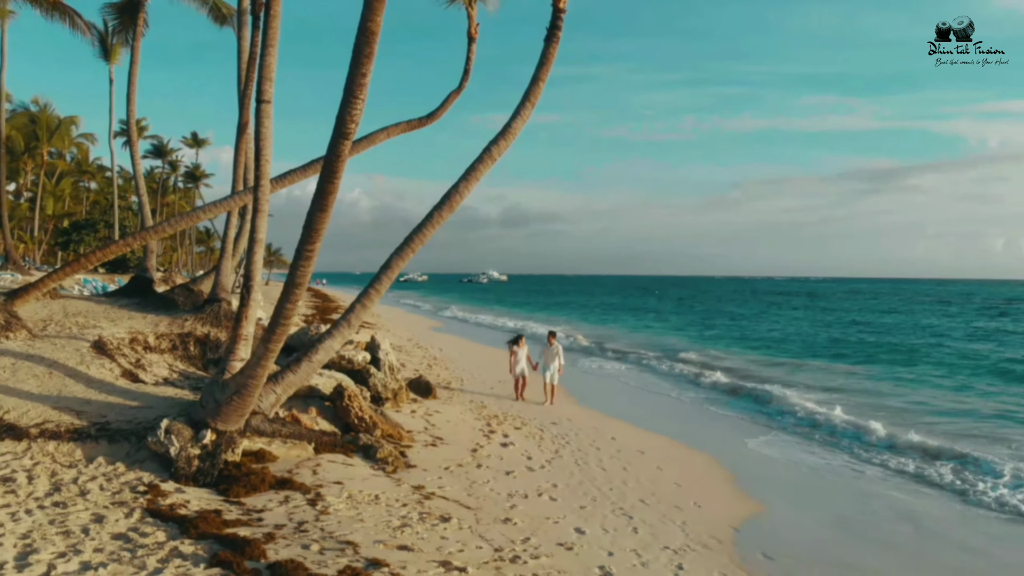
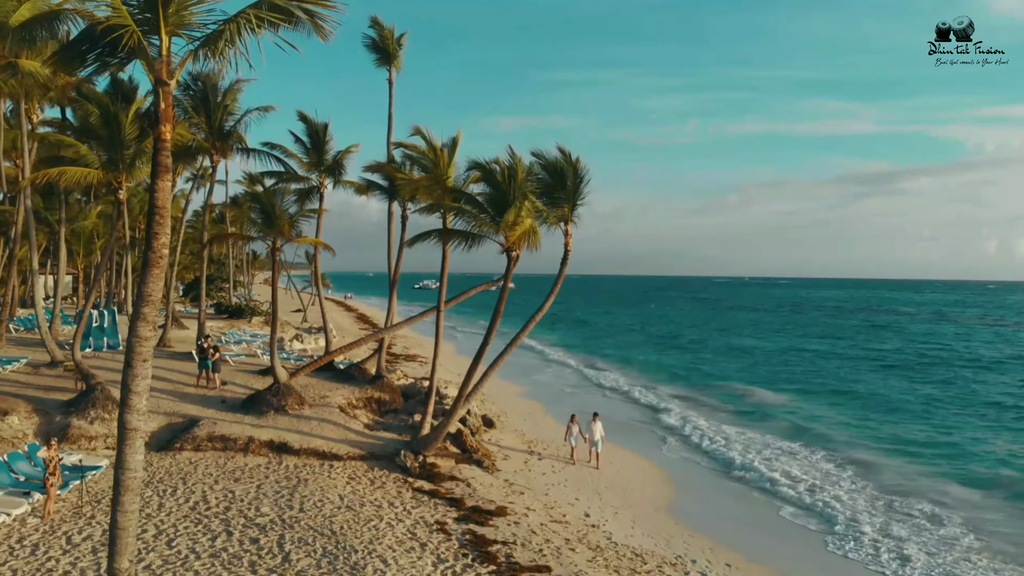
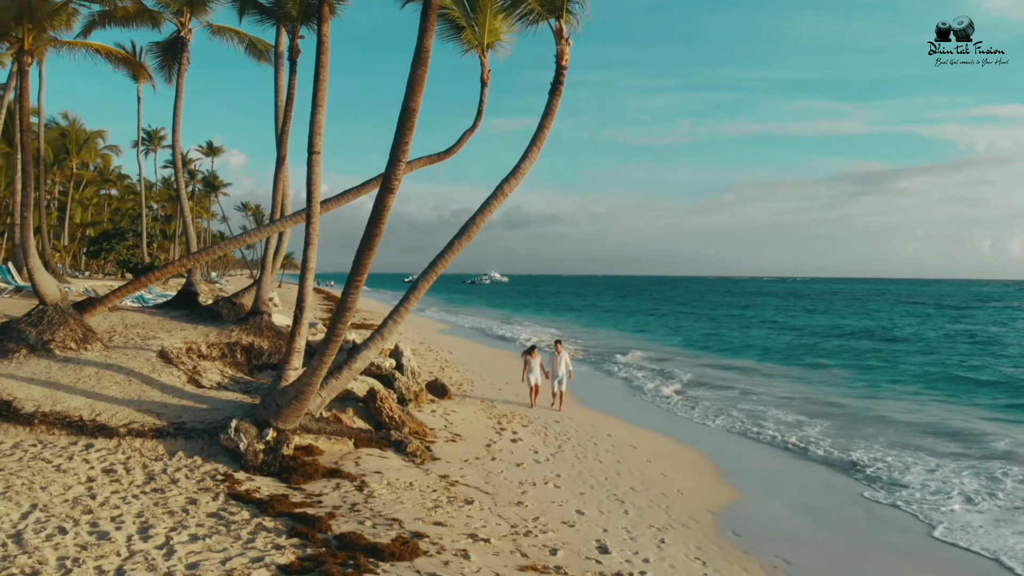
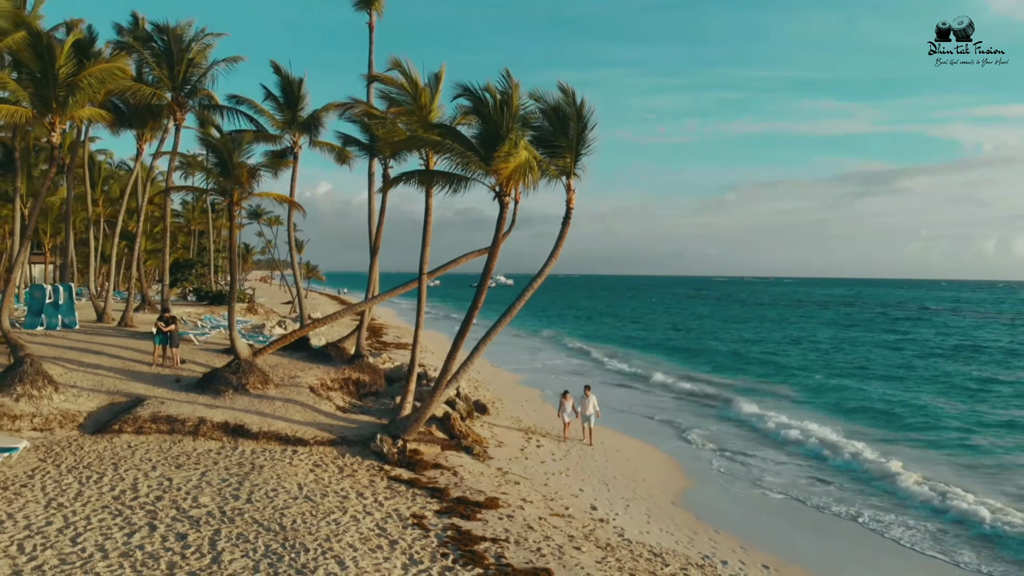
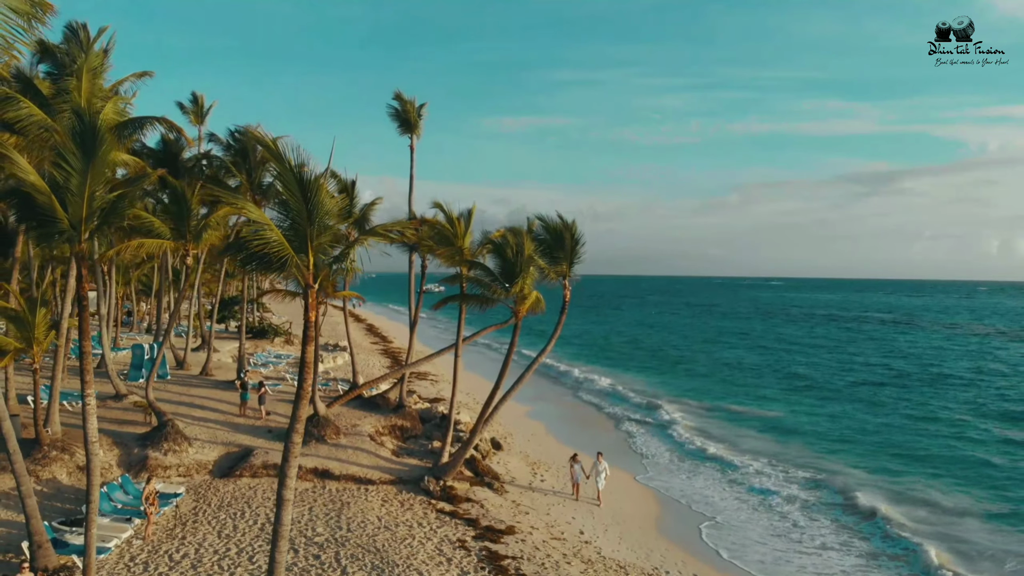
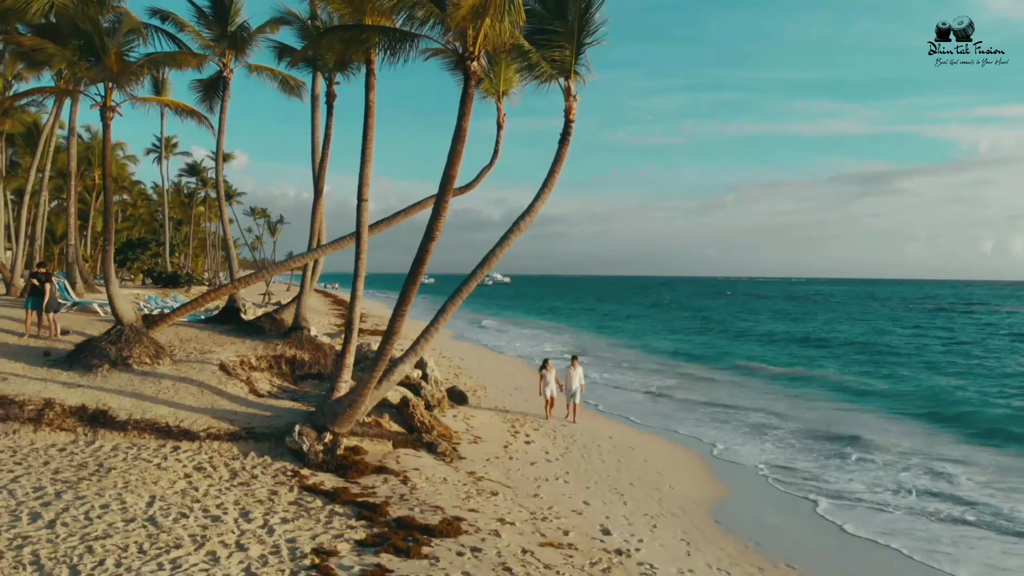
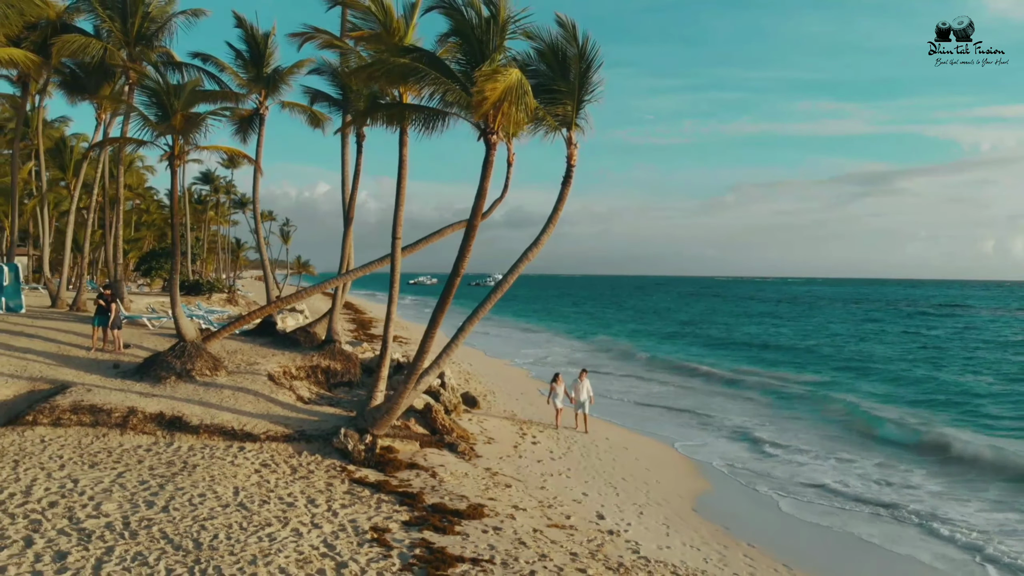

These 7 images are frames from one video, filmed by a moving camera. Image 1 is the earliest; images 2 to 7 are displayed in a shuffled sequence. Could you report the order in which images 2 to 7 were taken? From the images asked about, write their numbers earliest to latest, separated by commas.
3, 6, 7, 4, 2, 5
